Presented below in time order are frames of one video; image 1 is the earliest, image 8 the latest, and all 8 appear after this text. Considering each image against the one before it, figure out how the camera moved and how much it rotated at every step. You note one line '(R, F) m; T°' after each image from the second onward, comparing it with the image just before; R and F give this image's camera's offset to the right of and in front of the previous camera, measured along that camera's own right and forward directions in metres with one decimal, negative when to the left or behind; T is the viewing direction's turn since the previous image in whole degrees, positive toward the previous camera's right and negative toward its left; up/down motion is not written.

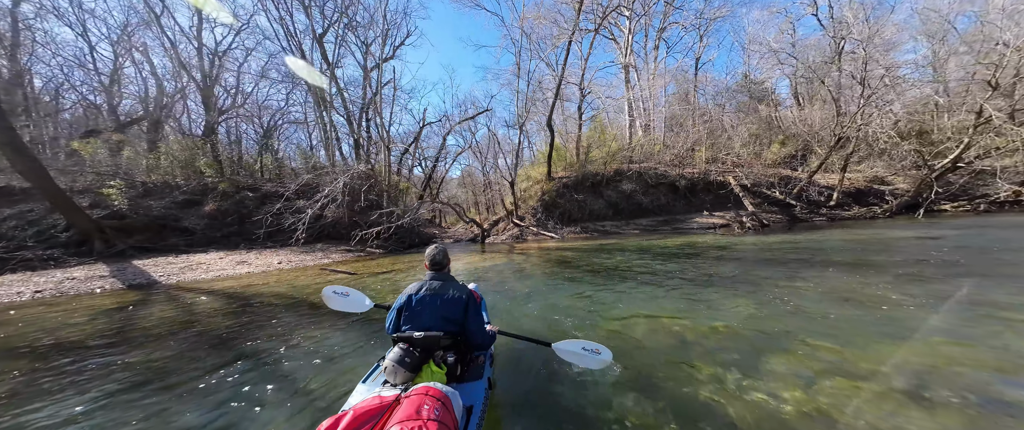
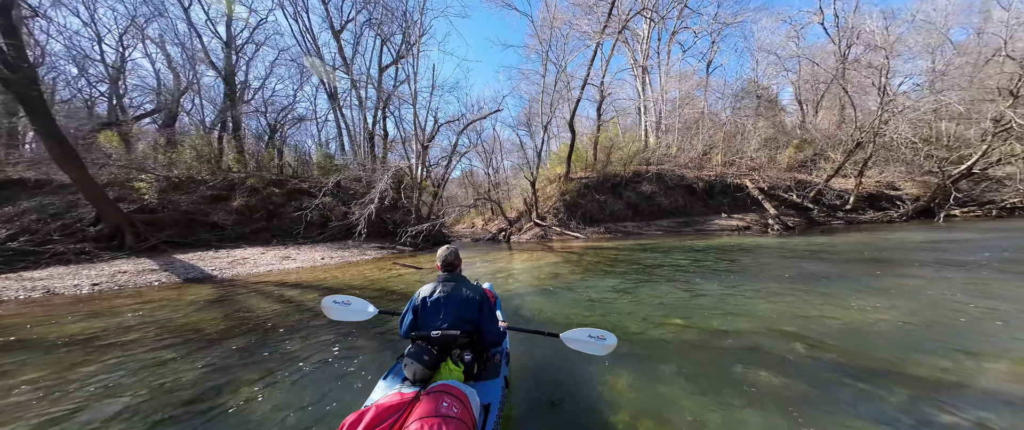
(-1.3, 0.0) m; +1°
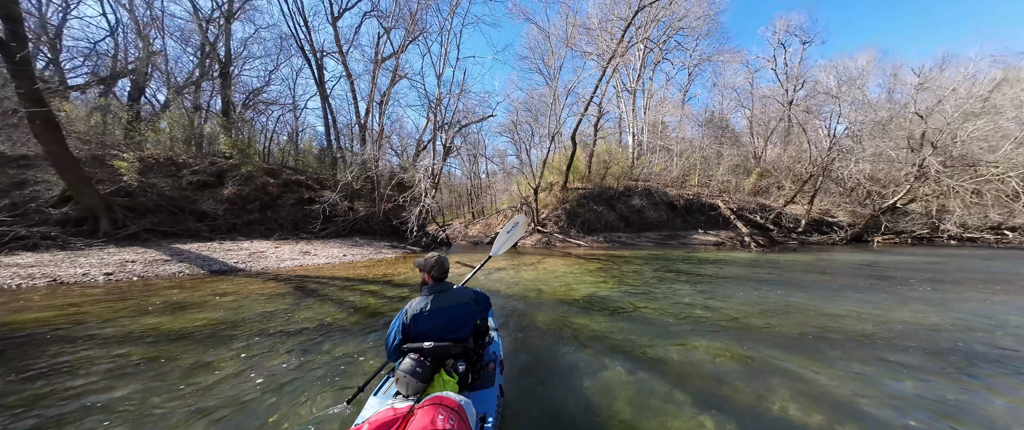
(-1.7, -0.2) m; +7°
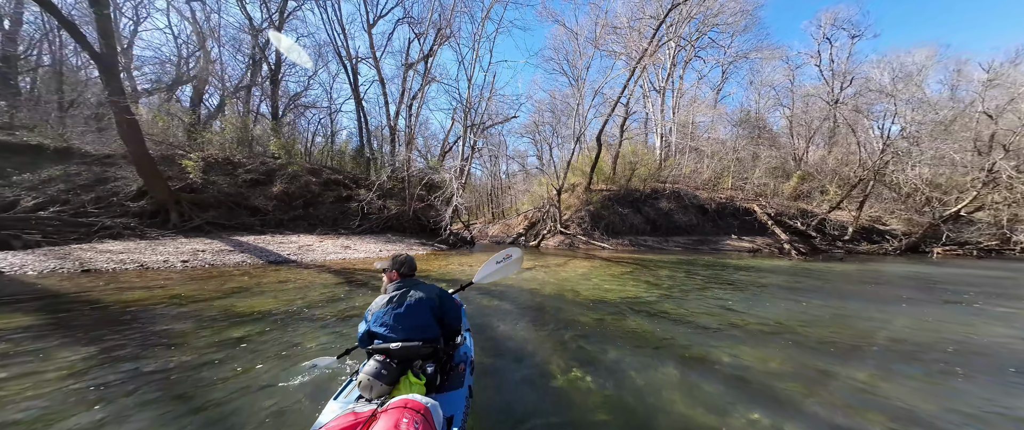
(-0.3, -0.1) m; -4°
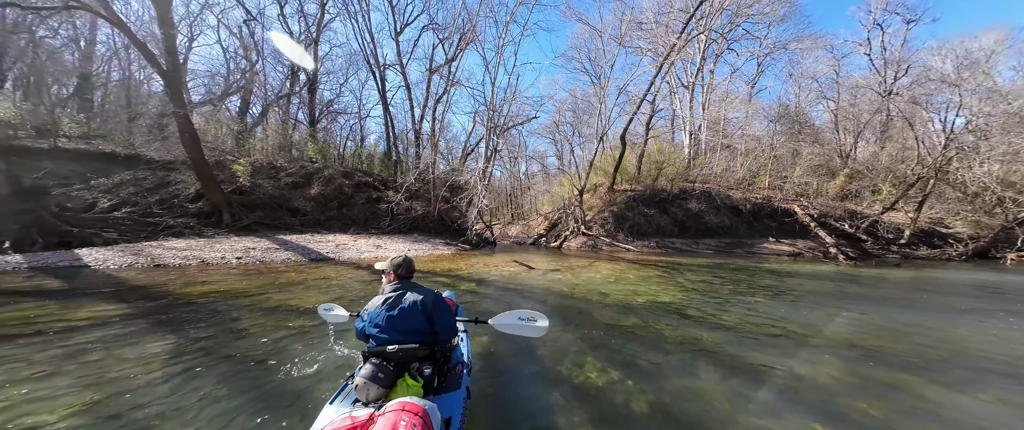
(-0.1, -0.1) m; -4°
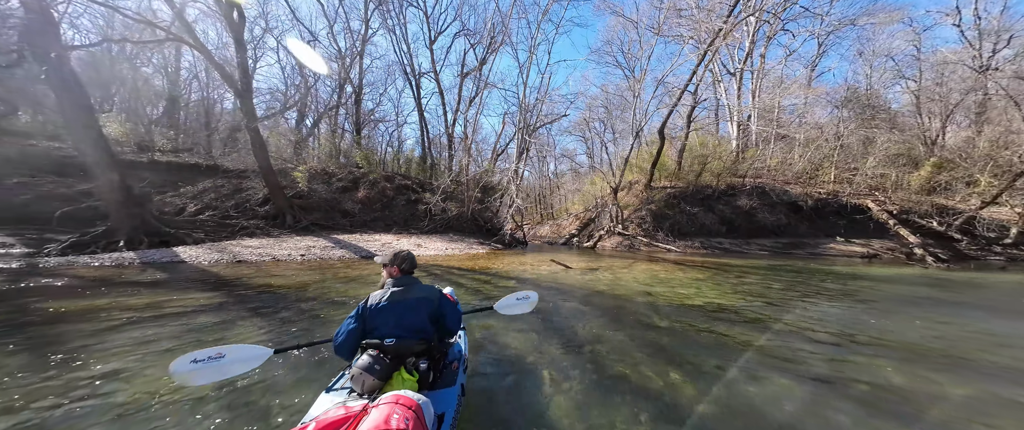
(-0.2, 0.0) m; -6°
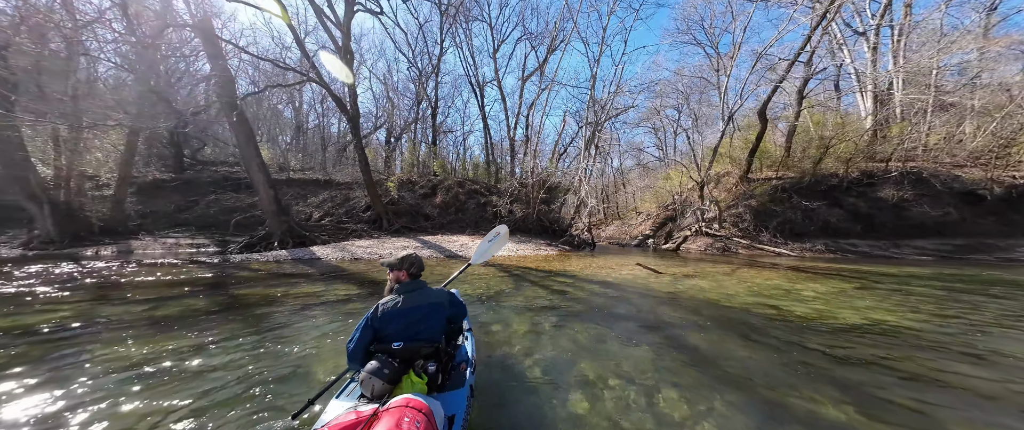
(-0.4, 0.0) m; -13°
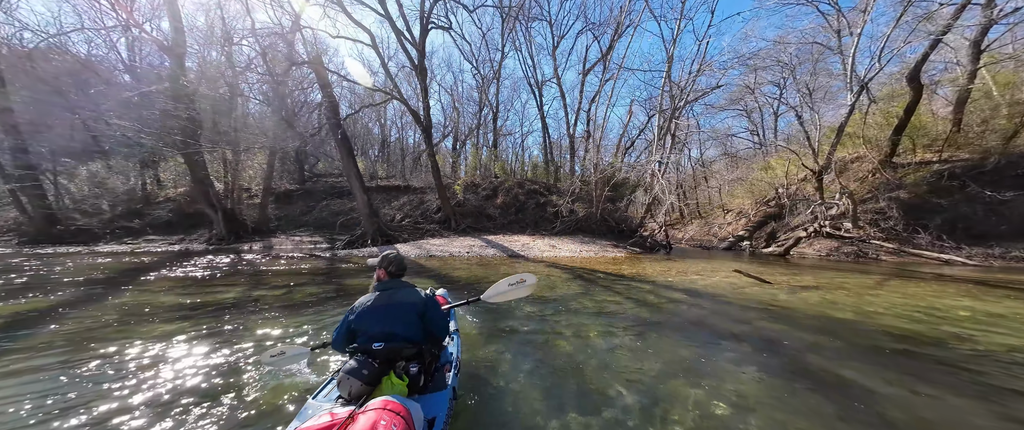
(-0.1, +0.2) m; -13°
